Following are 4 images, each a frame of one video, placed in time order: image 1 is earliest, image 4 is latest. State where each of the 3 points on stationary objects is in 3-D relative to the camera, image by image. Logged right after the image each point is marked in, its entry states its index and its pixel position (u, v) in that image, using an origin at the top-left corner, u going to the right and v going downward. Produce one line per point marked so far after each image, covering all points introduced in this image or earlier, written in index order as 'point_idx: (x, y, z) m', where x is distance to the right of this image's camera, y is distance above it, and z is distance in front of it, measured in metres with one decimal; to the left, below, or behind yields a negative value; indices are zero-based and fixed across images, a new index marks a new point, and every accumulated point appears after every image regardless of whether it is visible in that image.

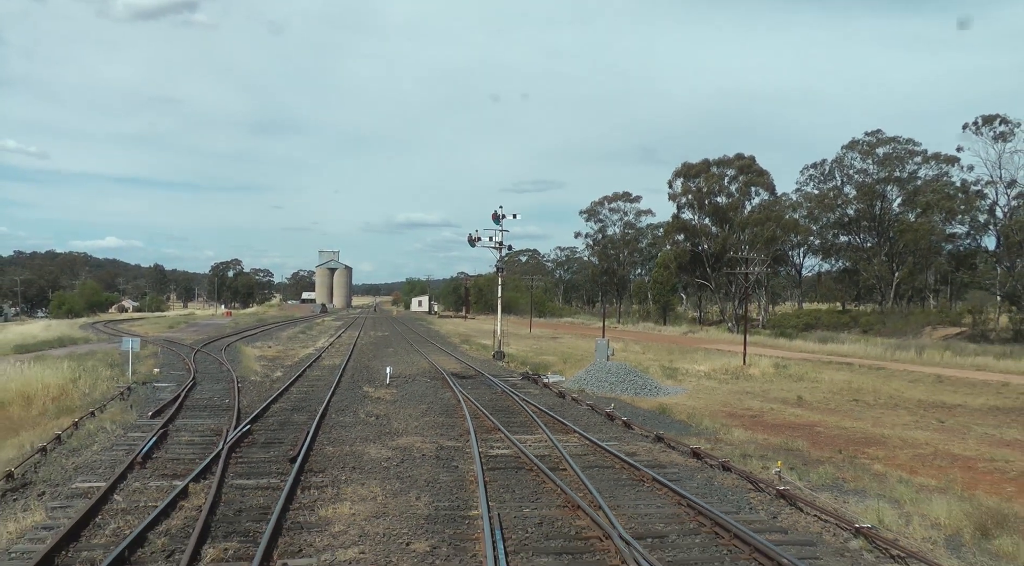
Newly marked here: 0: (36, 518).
0: (-4.8, -2.3, +7.9) m
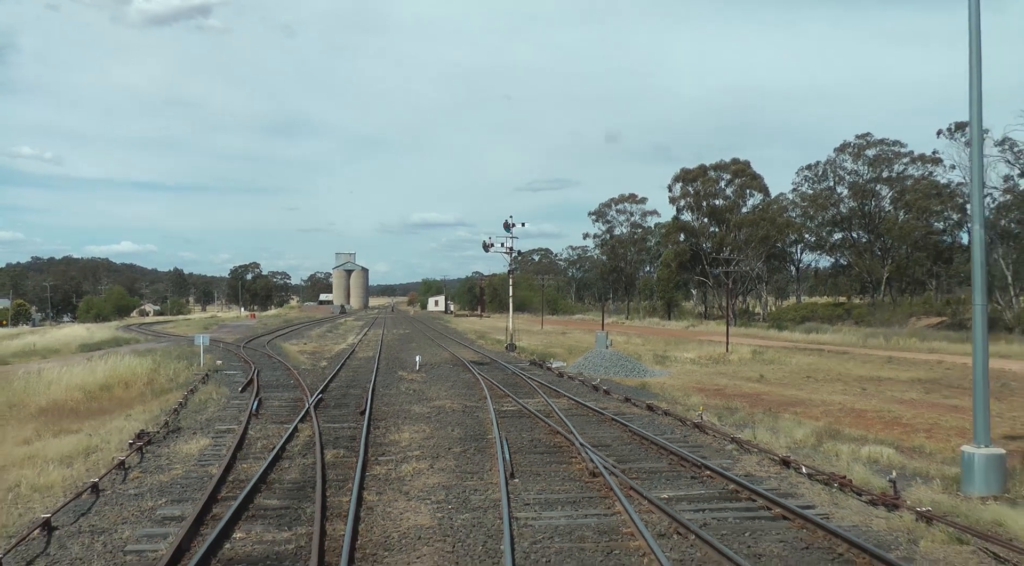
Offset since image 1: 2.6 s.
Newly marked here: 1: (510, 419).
0: (-4.7, -2.4, +12.2) m
1: (0.0, -2.4, +13.7) m
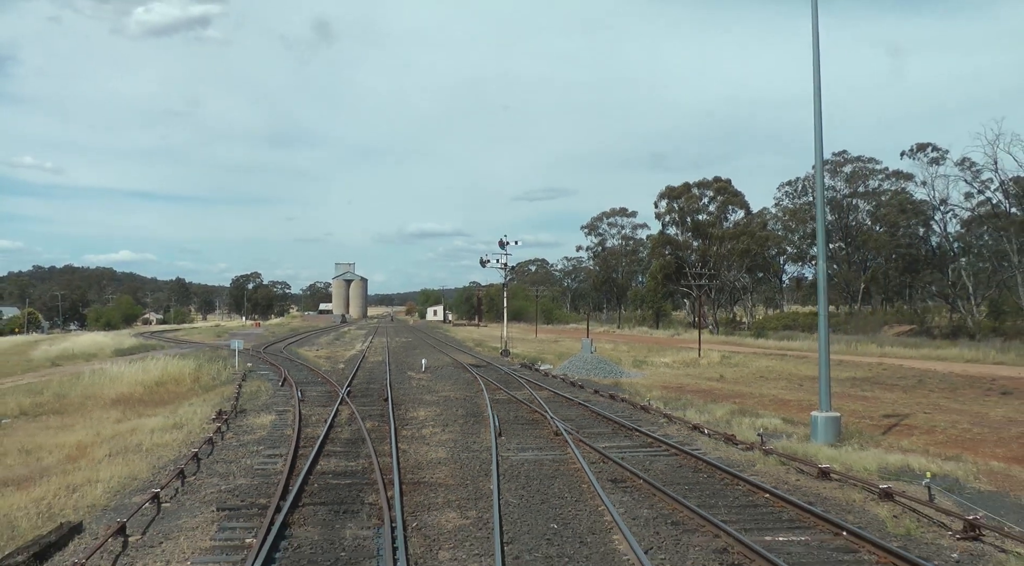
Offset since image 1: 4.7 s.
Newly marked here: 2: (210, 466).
0: (-4.9, -2.7, +16.1) m
1: (-0.2, -2.7, +17.6) m
2: (-4.3, -2.6, +11.1) m
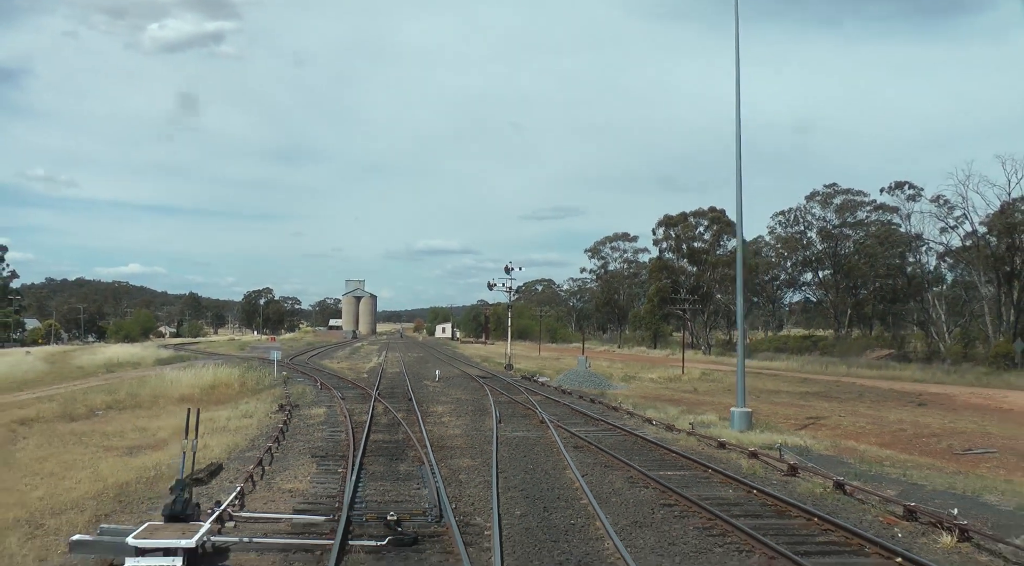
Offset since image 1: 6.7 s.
0: (-5.0, -3.3, +20.6) m
1: (-0.3, -3.4, +22.1) m
2: (-4.4, -3.1, +15.6) m
